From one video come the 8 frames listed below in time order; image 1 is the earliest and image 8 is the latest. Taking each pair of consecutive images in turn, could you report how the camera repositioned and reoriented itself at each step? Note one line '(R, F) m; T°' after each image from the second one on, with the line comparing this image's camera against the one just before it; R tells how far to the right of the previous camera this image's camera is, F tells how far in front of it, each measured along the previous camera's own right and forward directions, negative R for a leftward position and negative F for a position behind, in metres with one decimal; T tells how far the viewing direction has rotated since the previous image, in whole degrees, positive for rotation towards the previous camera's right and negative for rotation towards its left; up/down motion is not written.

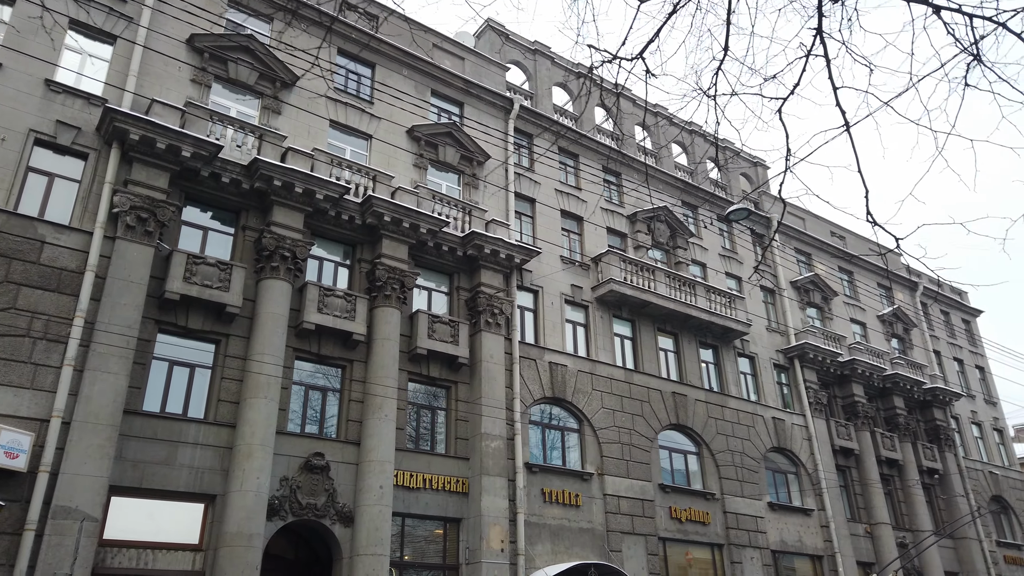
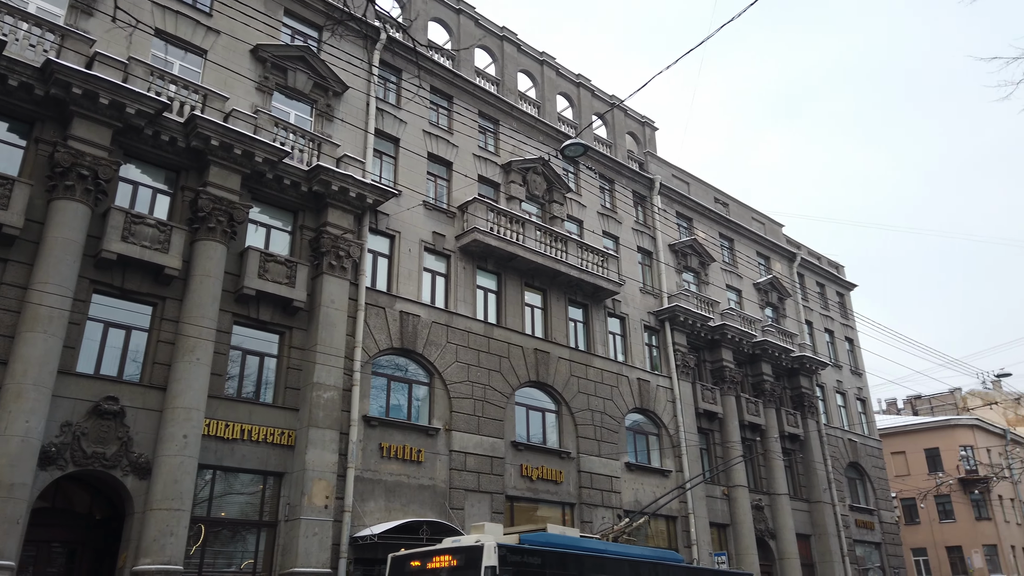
(+2.0, +1.1) m; +6°
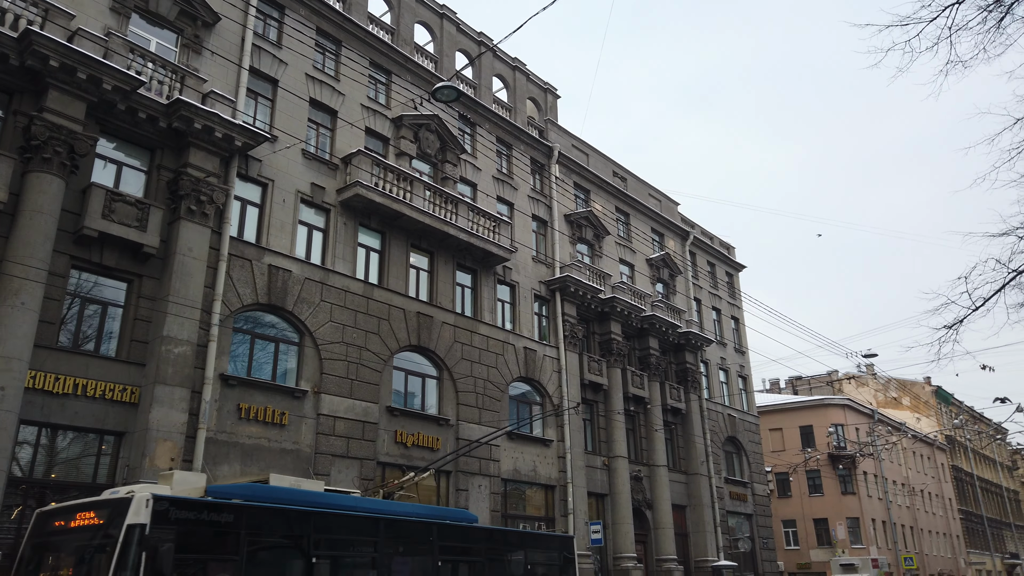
(+0.9, +0.7) m; +7°
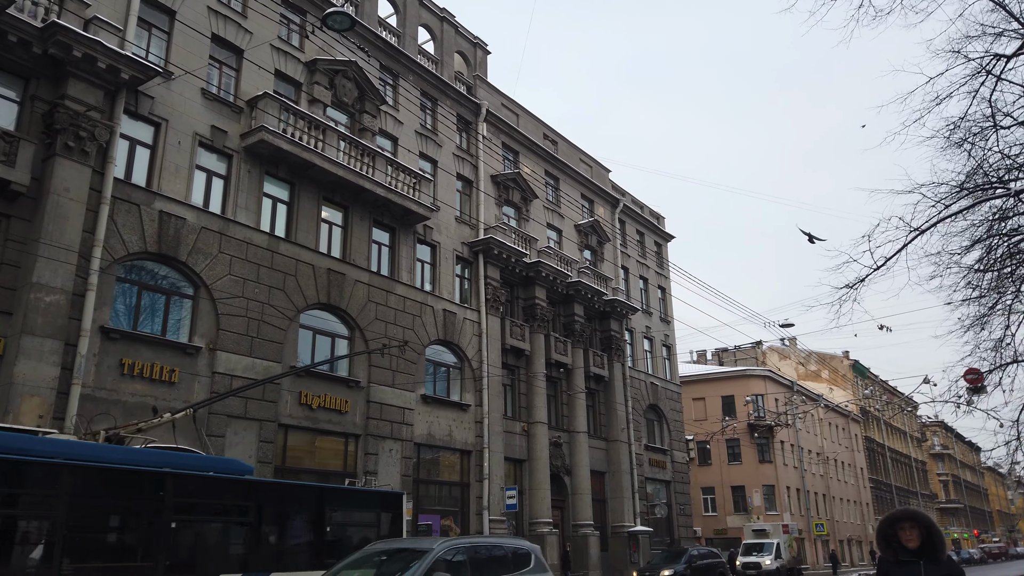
(+0.8, +0.7) m; +5°
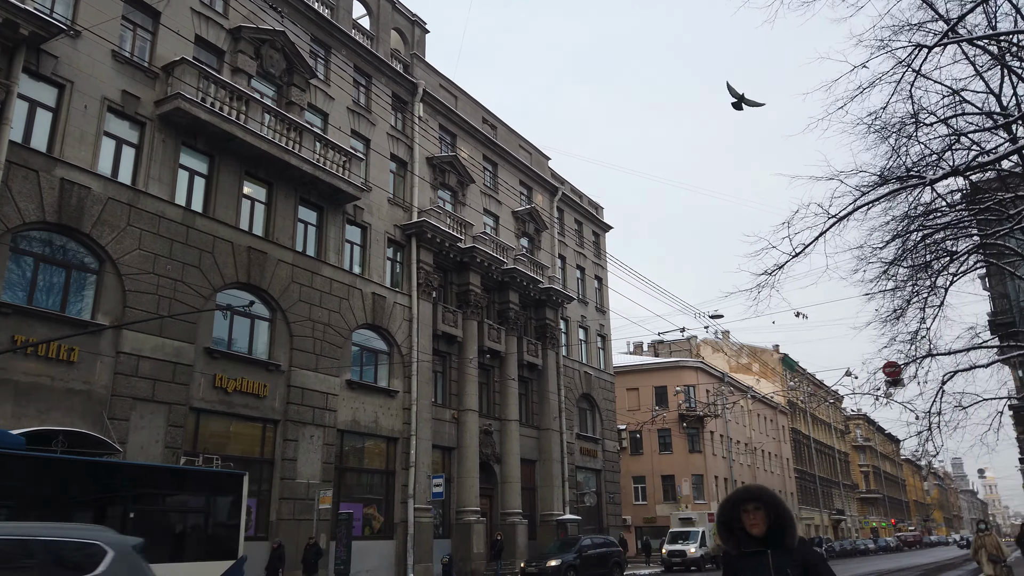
(+0.4, +0.4) m; +4°
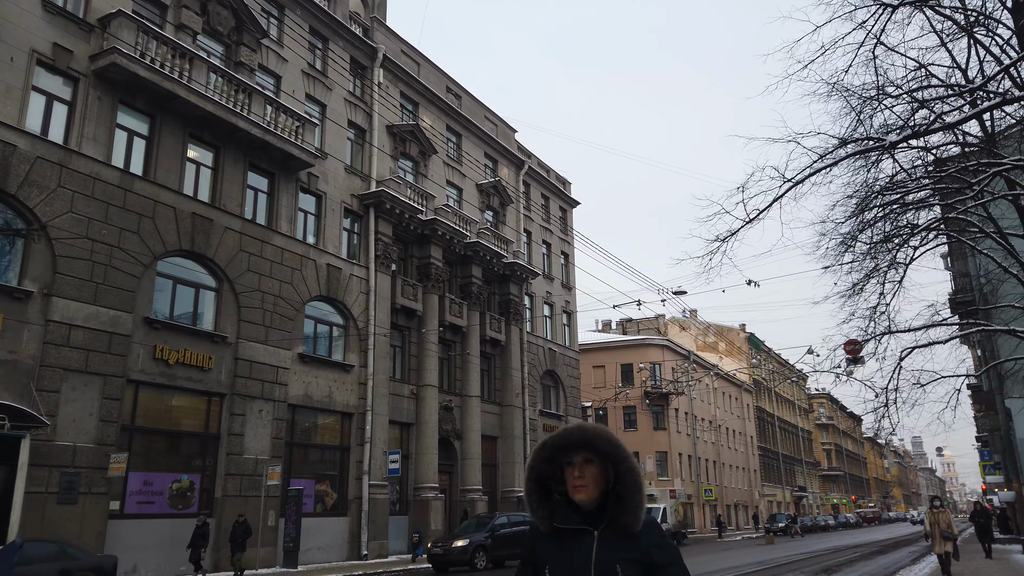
(+0.5, +0.6) m; +2°
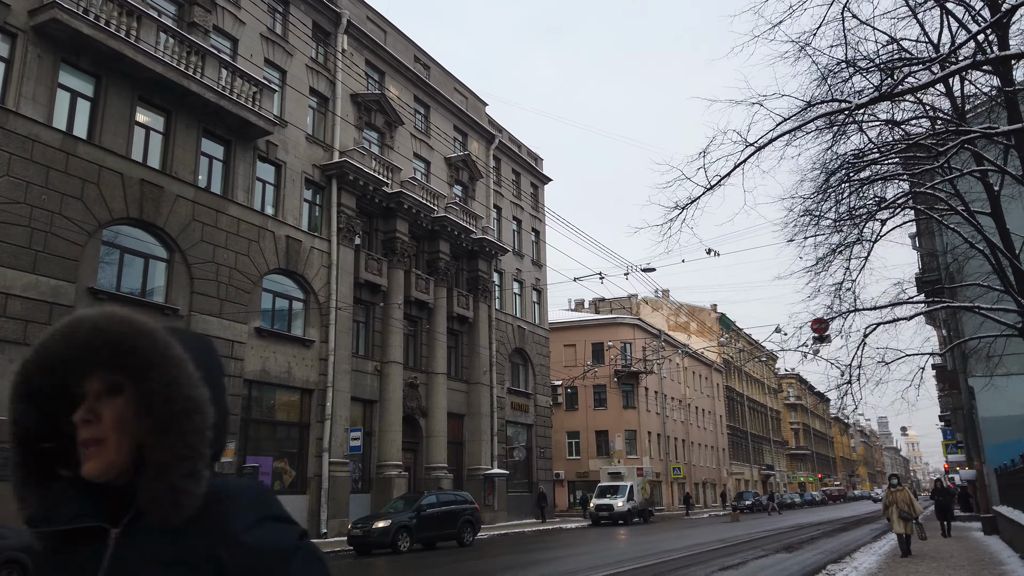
(+0.4, +0.5) m; +2°
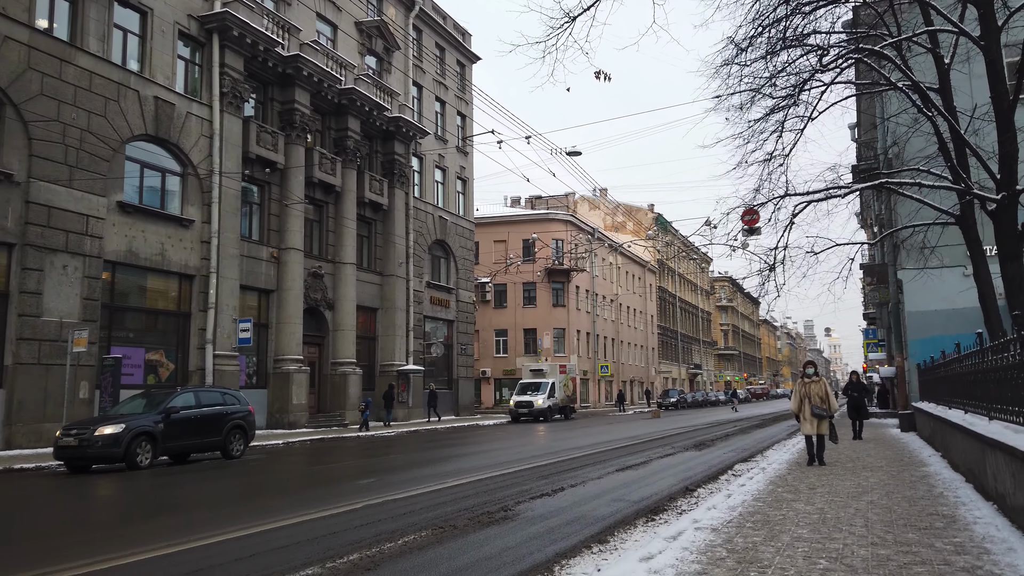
(+1.1, +2.1) m; +4°
